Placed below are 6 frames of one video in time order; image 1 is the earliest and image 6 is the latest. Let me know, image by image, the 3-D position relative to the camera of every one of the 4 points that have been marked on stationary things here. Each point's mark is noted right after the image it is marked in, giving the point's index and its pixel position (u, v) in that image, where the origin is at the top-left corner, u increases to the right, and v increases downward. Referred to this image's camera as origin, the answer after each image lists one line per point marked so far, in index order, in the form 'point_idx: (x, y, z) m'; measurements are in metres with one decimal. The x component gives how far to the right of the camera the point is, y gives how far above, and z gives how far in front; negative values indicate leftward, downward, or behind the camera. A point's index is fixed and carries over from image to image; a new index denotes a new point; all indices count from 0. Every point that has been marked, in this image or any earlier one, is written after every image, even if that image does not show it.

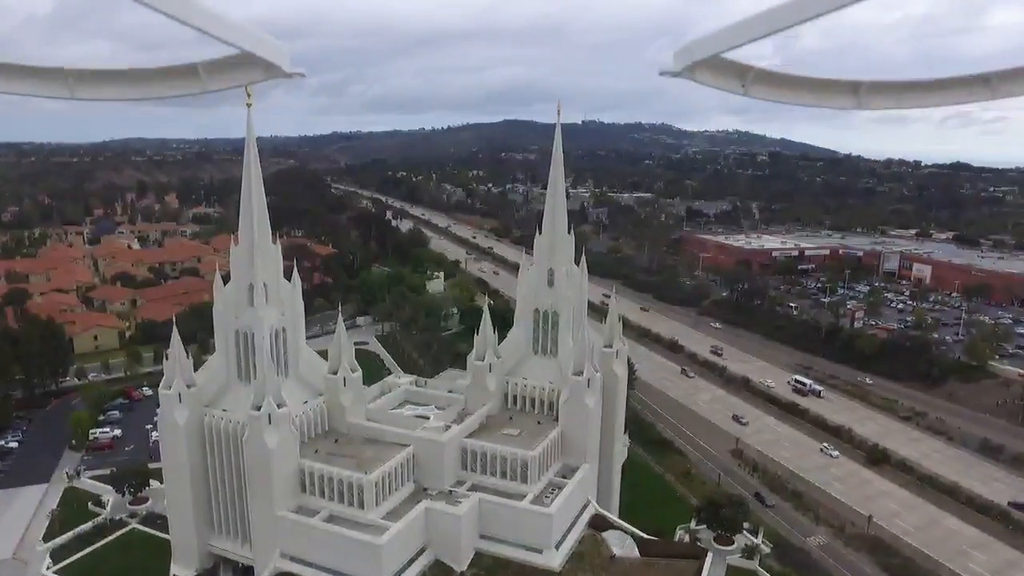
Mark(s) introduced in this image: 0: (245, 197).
0: (-7.6, +2.7, +19.4) m
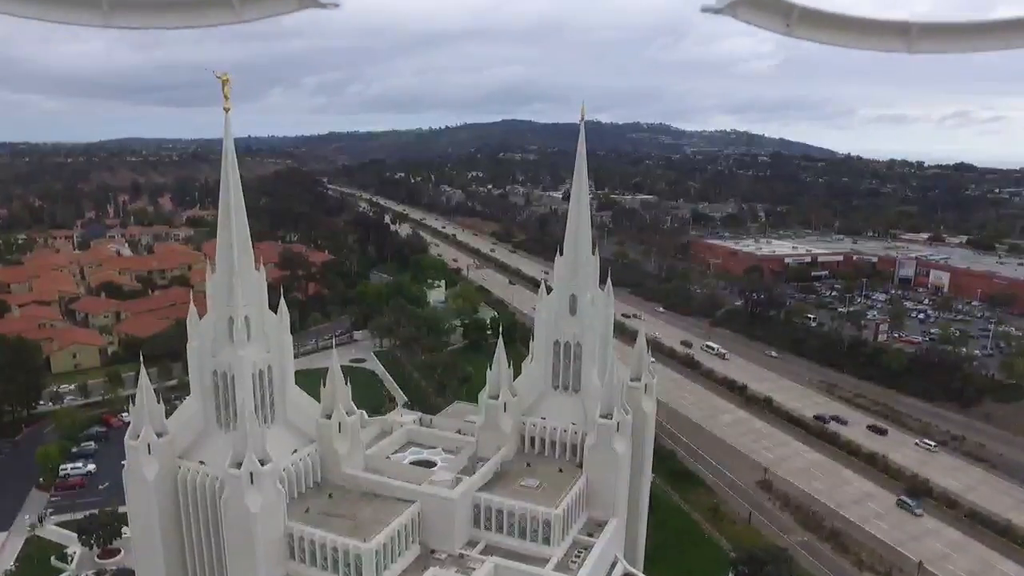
0: (-7.1, +1.8, +16.7) m
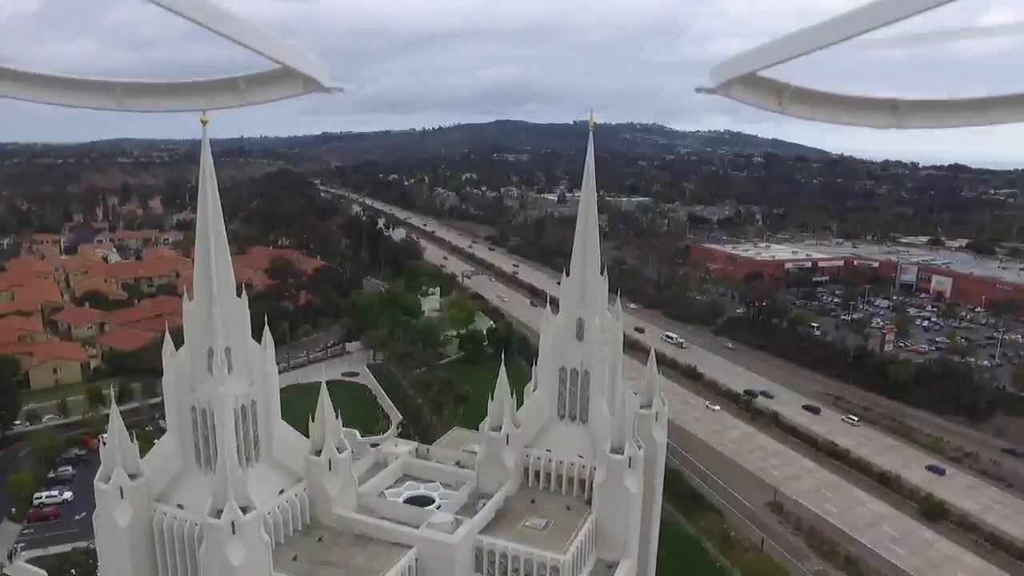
0: (-7.0, +1.1, +15.2) m
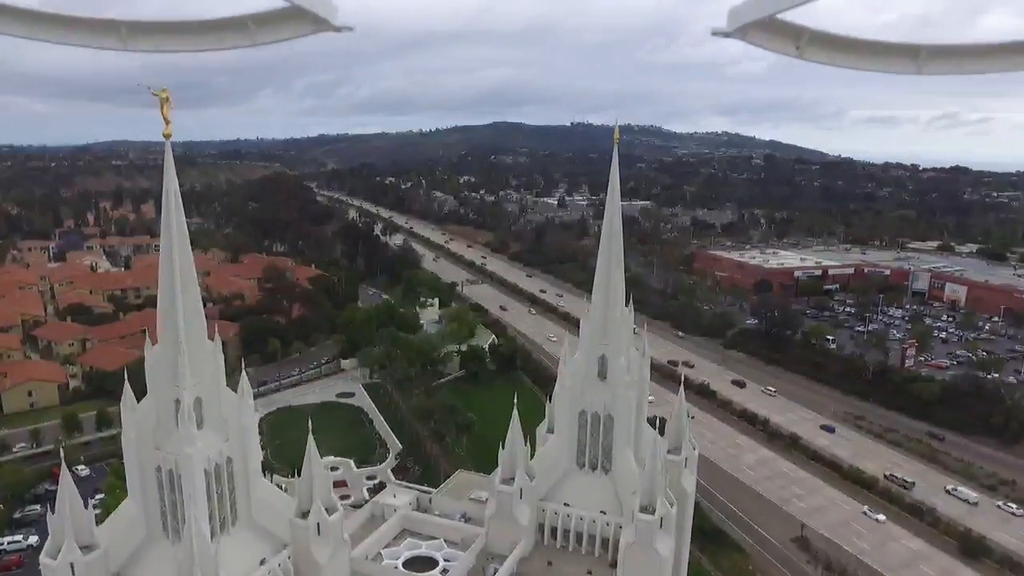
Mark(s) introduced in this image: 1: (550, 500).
0: (-6.6, +0.3, +12.9) m
1: (+1.0, -5.4, +17.6) m
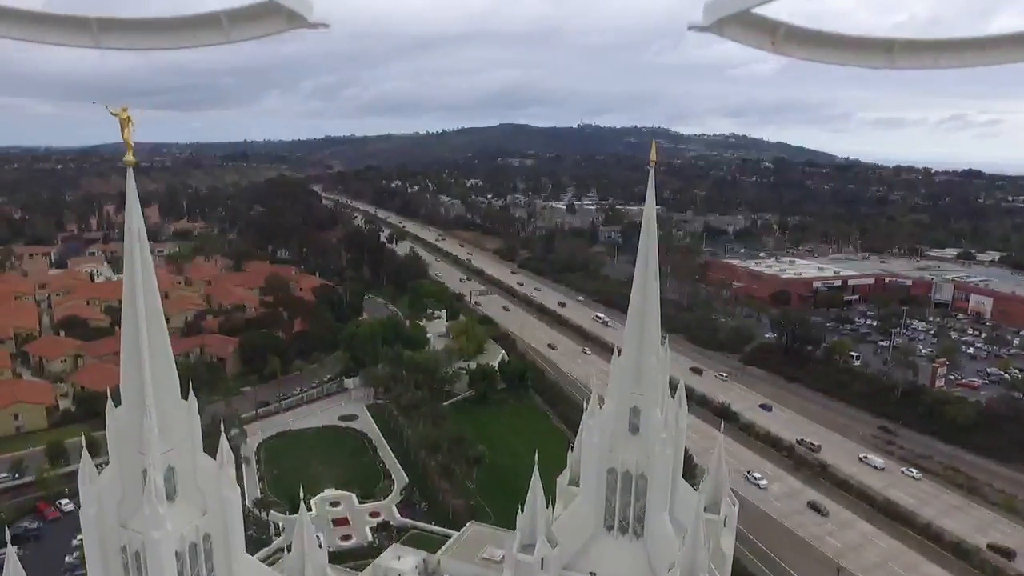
0: (-6.2, -0.6, +10.9) m
1: (+1.4, -6.4, +15.5) m
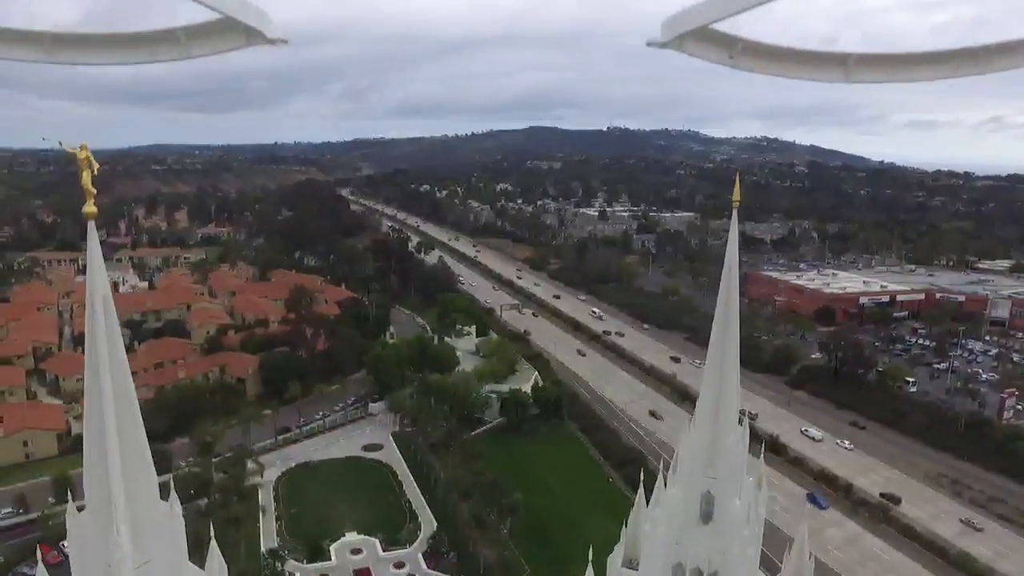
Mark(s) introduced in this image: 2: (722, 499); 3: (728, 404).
0: (-5.5, -1.7, +8.7) m
1: (+2.3, -7.5, +13.0) m
2: (+3.8, -3.9, +12.1) m
3: (+3.8, -2.1, +12.1) m
